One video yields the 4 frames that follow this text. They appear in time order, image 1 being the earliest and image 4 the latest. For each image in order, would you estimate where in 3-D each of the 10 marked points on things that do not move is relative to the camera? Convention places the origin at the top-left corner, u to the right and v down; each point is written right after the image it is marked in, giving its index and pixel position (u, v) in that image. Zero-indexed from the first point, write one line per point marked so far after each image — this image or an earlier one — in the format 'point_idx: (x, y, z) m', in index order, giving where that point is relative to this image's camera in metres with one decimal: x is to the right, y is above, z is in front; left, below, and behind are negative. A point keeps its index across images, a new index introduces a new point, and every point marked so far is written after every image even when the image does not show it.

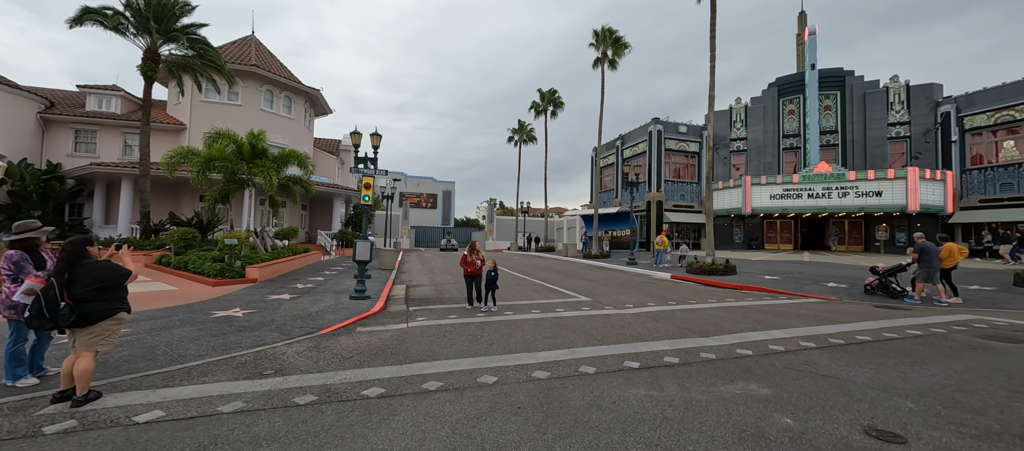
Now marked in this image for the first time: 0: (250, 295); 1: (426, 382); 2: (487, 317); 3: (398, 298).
0: (-7.1, -1.9, +9.6) m
1: (-1.0, -1.9, +4.2) m
2: (-0.6, -2.0, +7.9) m
3: (-3.4, -2.2, +10.7) m
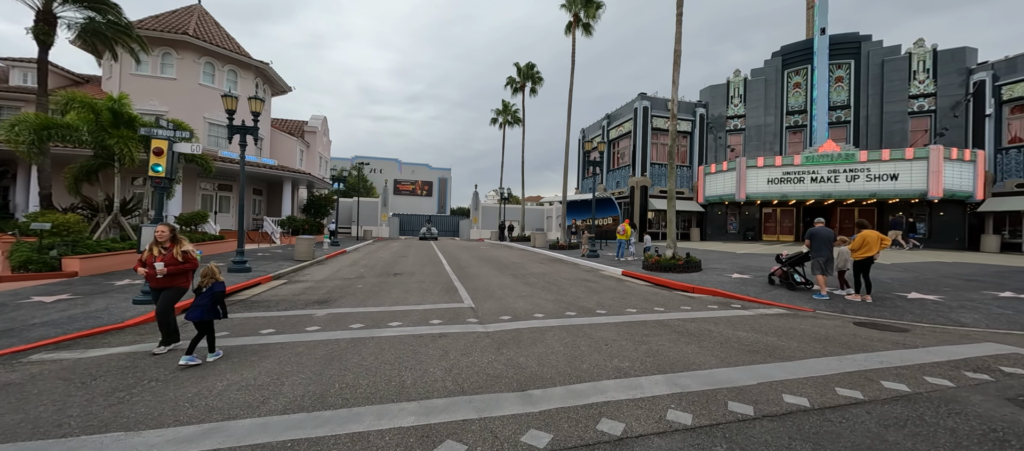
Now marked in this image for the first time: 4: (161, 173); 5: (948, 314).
0: (-10.3, -1.4, +7.3) m
1: (-4.4, -1.6, +1.8) m
2: (-3.8, -1.7, +5.3) m
3: (-6.6, -1.7, +8.3) m
4: (-7.1, +1.1, +7.3) m
5: (+8.6, -1.7, +7.0) m
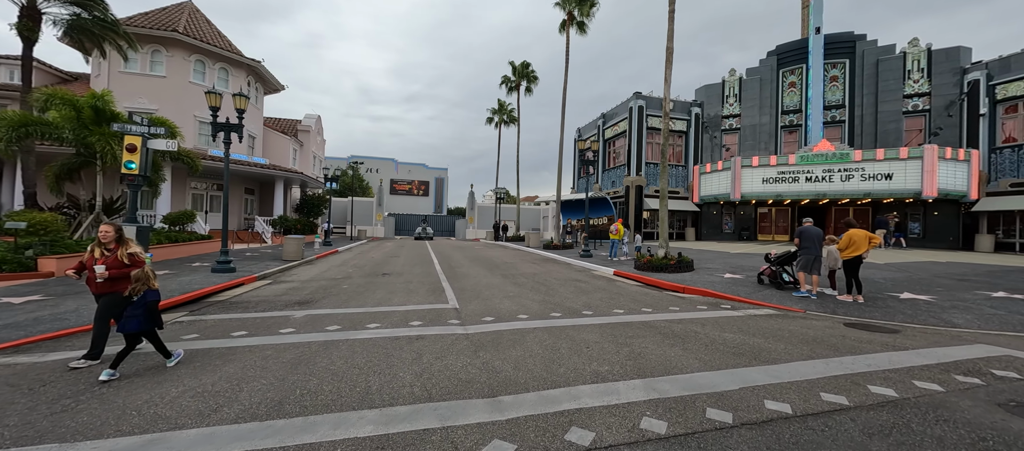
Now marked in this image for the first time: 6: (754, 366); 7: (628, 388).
0: (-10.6, -1.4, +7.1) m
1: (-4.7, -1.6, +1.6) m
2: (-4.2, -1.7, +5.2) m
3: (-6.9, -1.7, +8.0) m
4: (-7.4, +1.1, +7.0) m
5: (+8.3, -1.7, +6.9) m
6: (+2.9, -1.7, +4.3) m
7: (+1.2, -1.7, +3.7) m
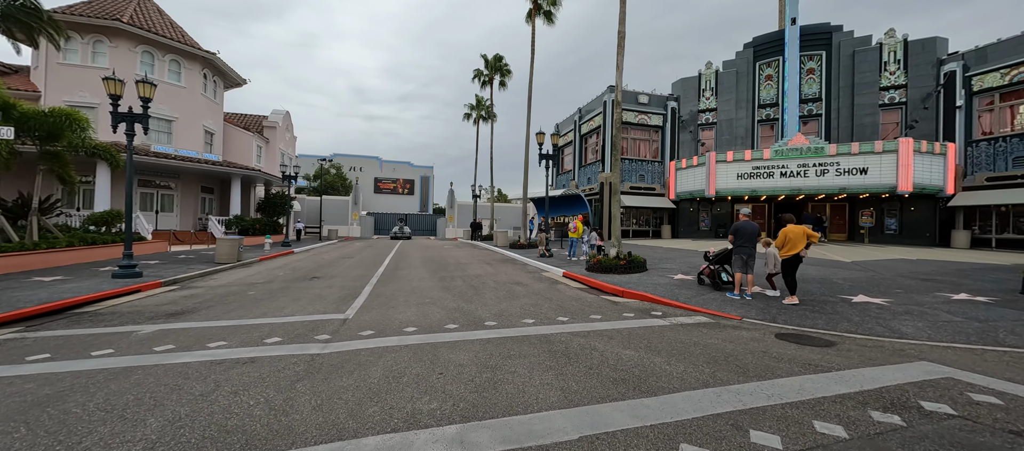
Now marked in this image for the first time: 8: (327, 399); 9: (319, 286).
0: (-12.5, -1.5, +6.0) m
1: (-6.5, -1.6, +0.6) m
2: (-6.0, -1.7, +4.2) m
3: (-8.8, -1.7, +7.0) m
4: (-9.3, +1.1, +6.0) m
5: (+6.4, -1.6, +6.1) m
6: (+1.1, -1.7, +3.4) m
7: (-0.6, -1.6, +2.7) m
8: (-1.7, -1.7, +3.5) m
9: (-5.4, -1.7, +10.1) m
